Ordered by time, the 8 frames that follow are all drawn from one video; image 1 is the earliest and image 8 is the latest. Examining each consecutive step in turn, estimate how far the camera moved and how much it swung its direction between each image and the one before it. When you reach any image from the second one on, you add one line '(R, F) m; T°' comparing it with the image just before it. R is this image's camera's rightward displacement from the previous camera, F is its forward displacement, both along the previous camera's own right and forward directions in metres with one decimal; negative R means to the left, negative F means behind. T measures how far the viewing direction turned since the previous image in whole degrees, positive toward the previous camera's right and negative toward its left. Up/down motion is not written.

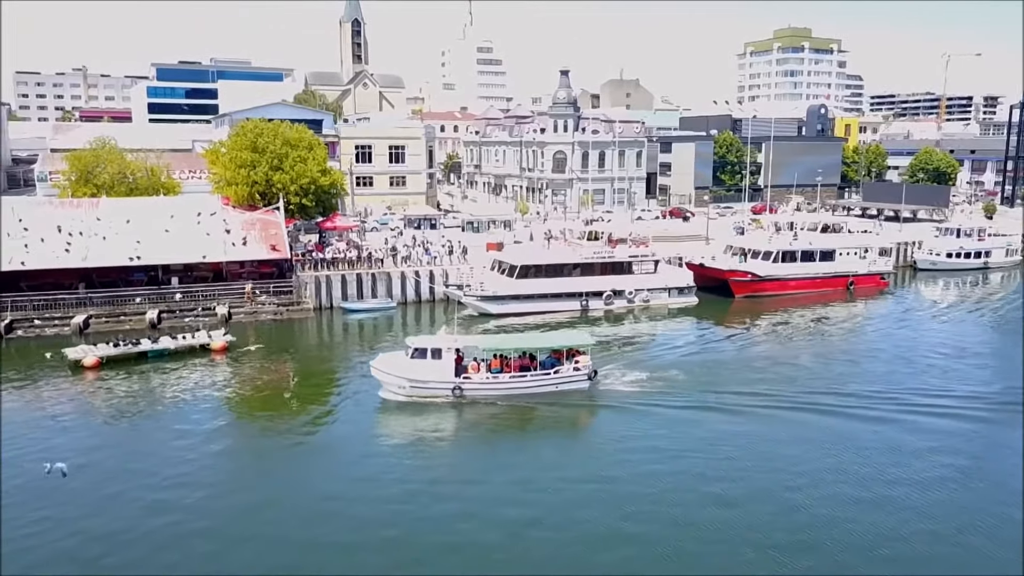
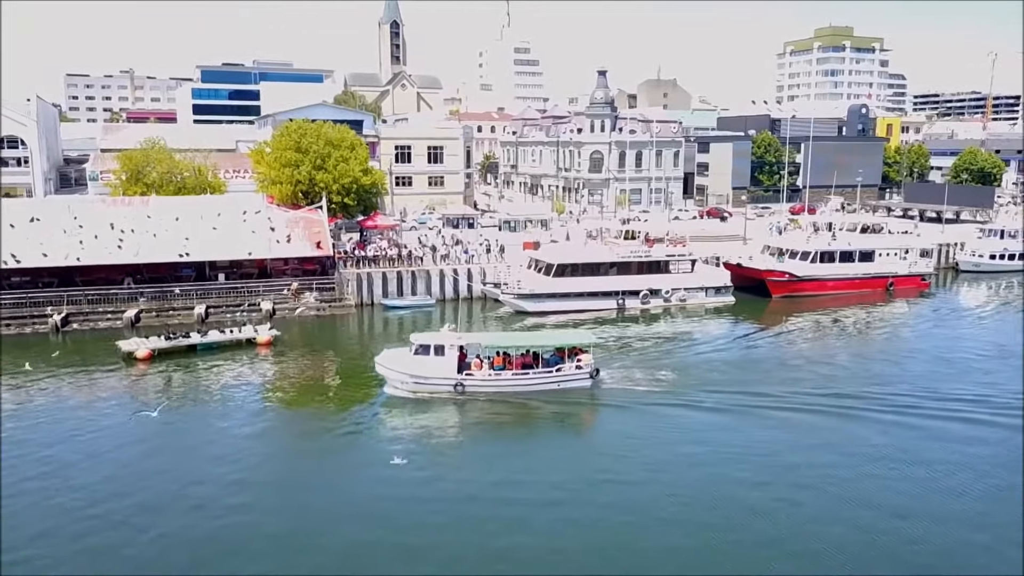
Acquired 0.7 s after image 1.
(-0.1, -0.6) m; -2°
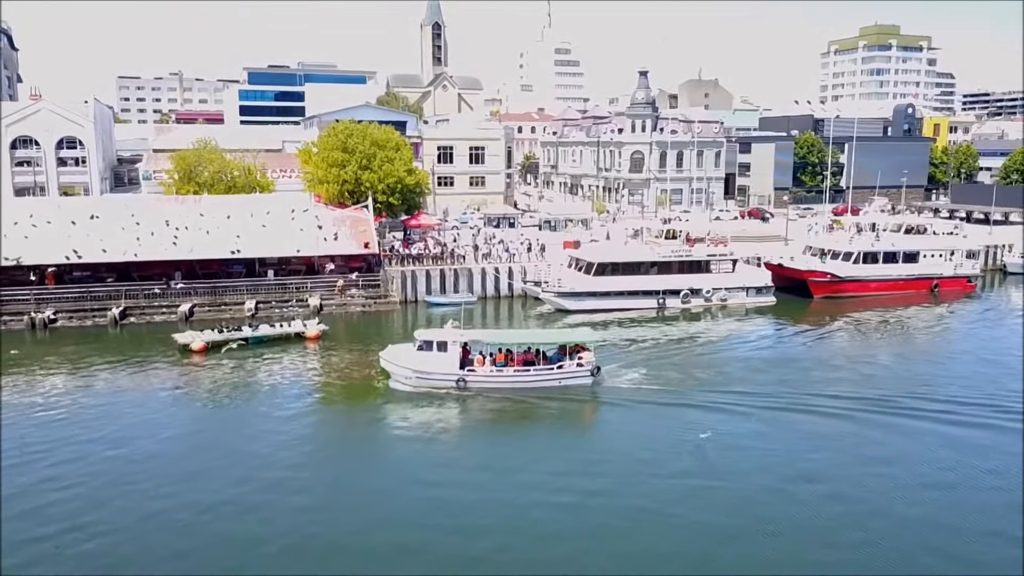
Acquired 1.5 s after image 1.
(-0.2, -0.7) m; -3°
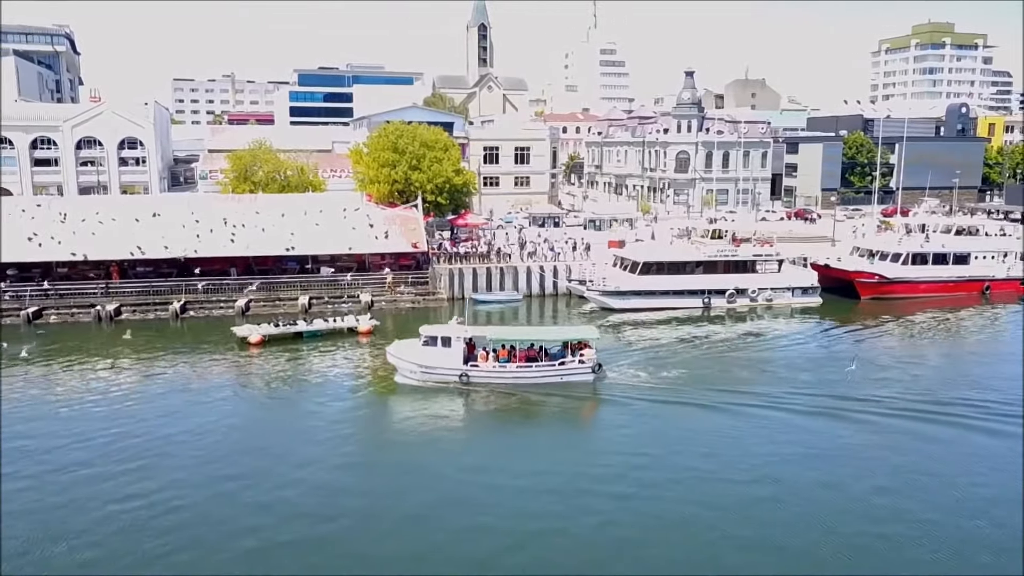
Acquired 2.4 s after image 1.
(-0.2, -0.8) m; -3°
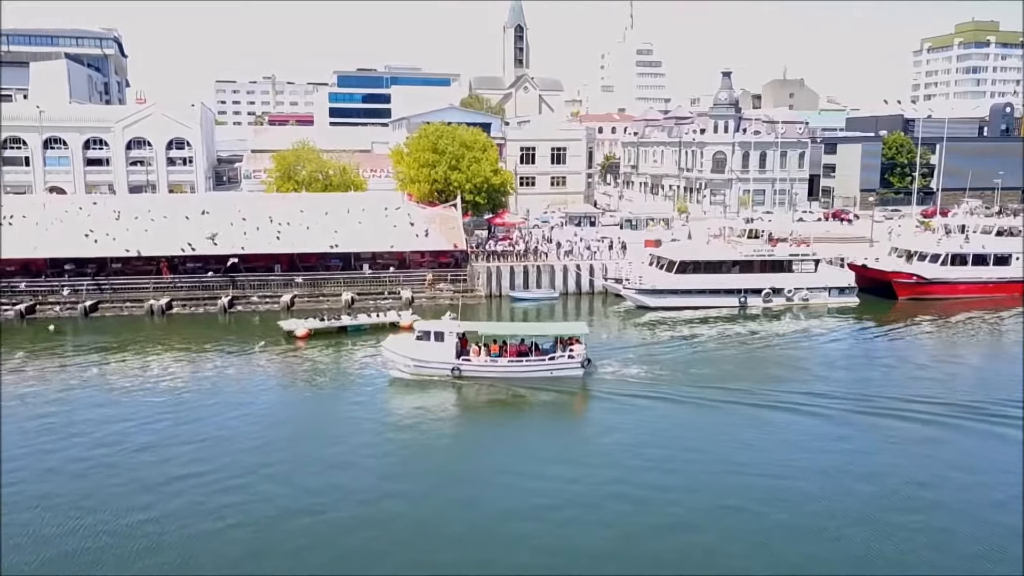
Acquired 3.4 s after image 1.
(-0.2, -0.9) m; -2°
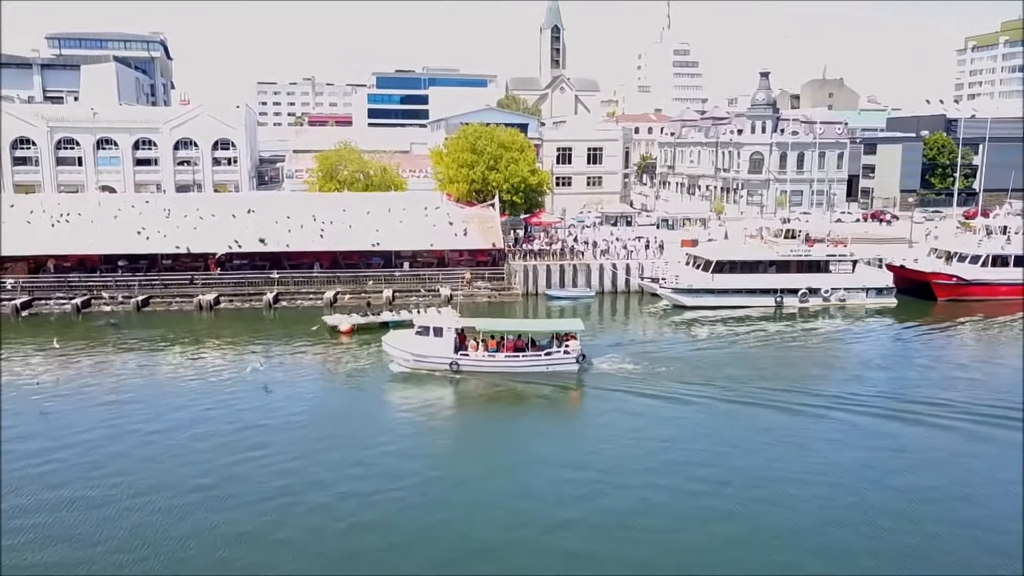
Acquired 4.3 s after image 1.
(-0.2, -0.8) m; -2°
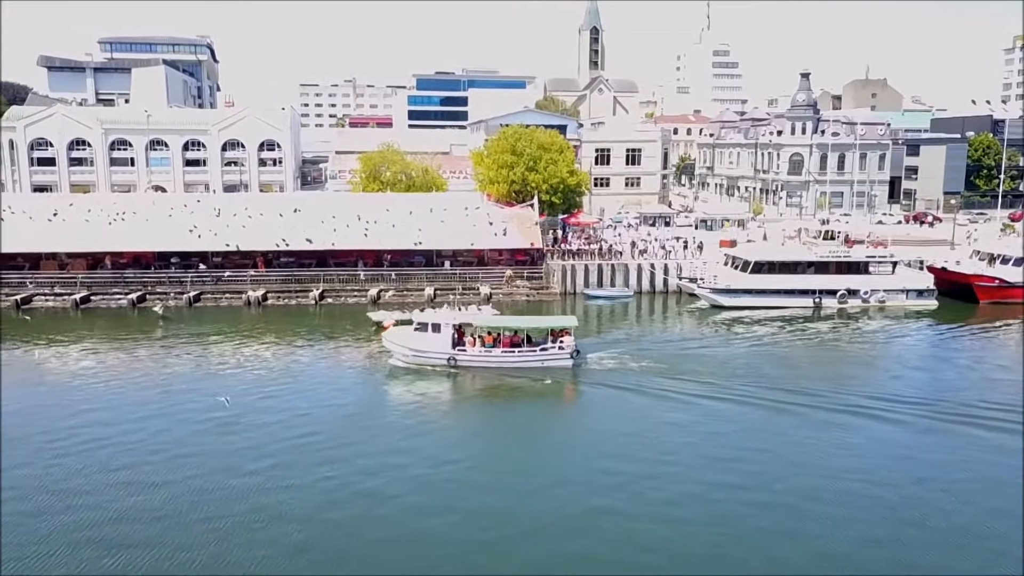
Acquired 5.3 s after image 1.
(-0.2, -0.9) m; -3°
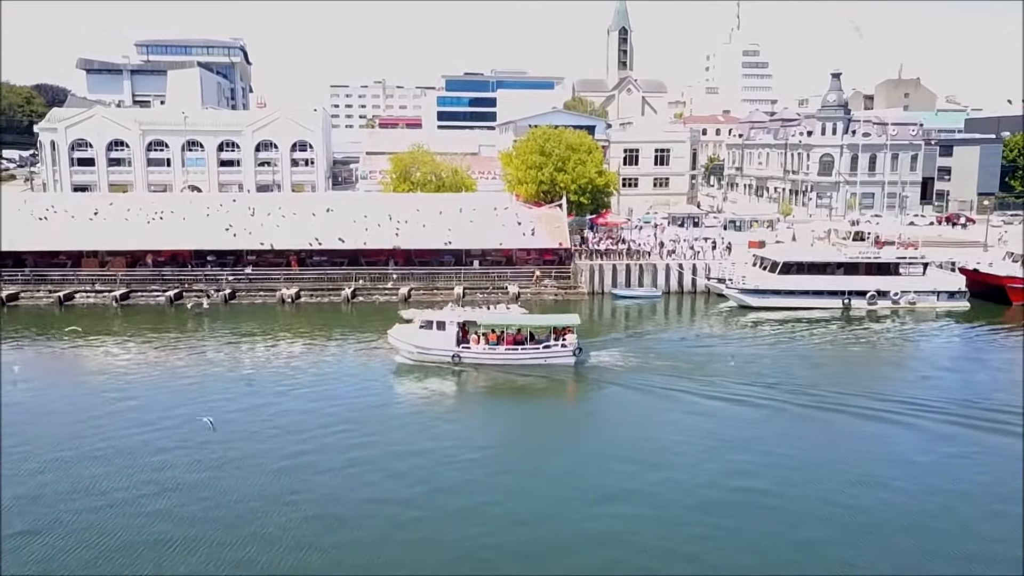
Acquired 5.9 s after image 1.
(-0.1, -0.5) m; -2°
